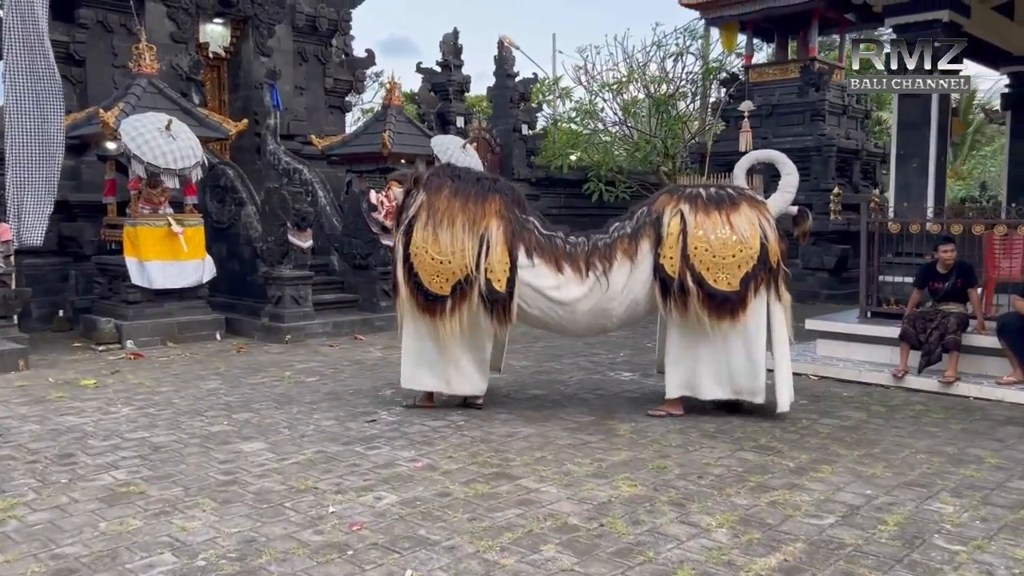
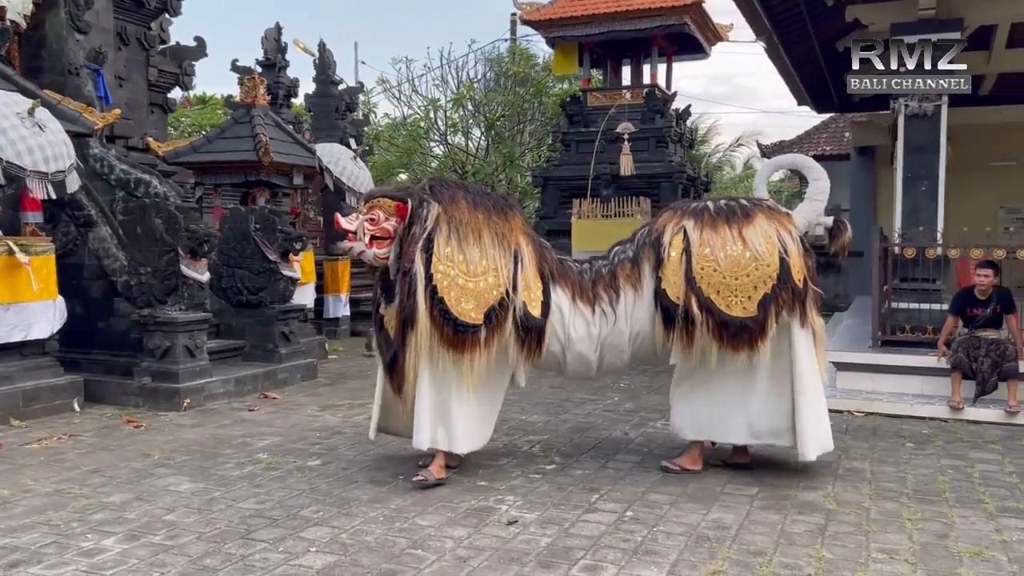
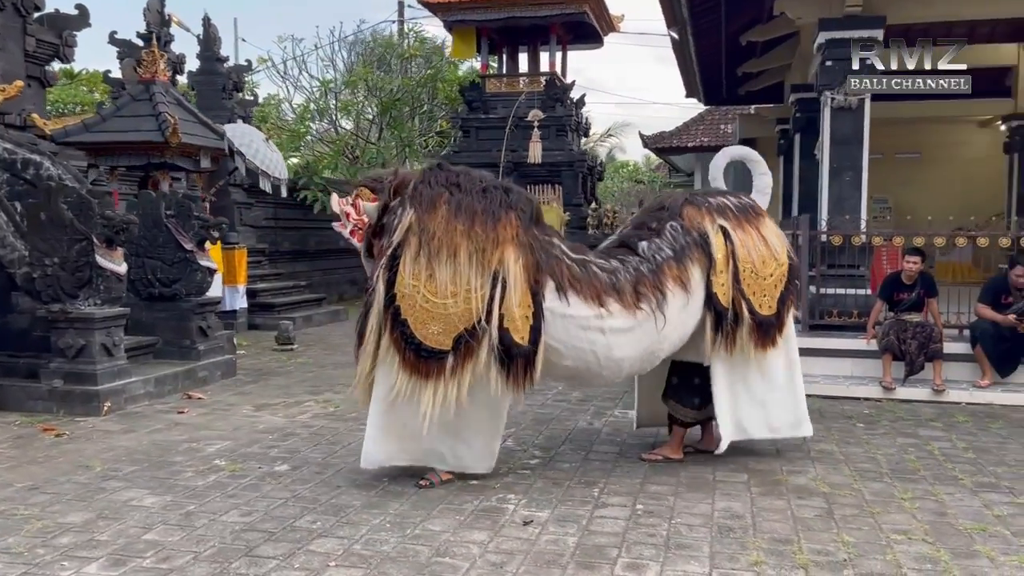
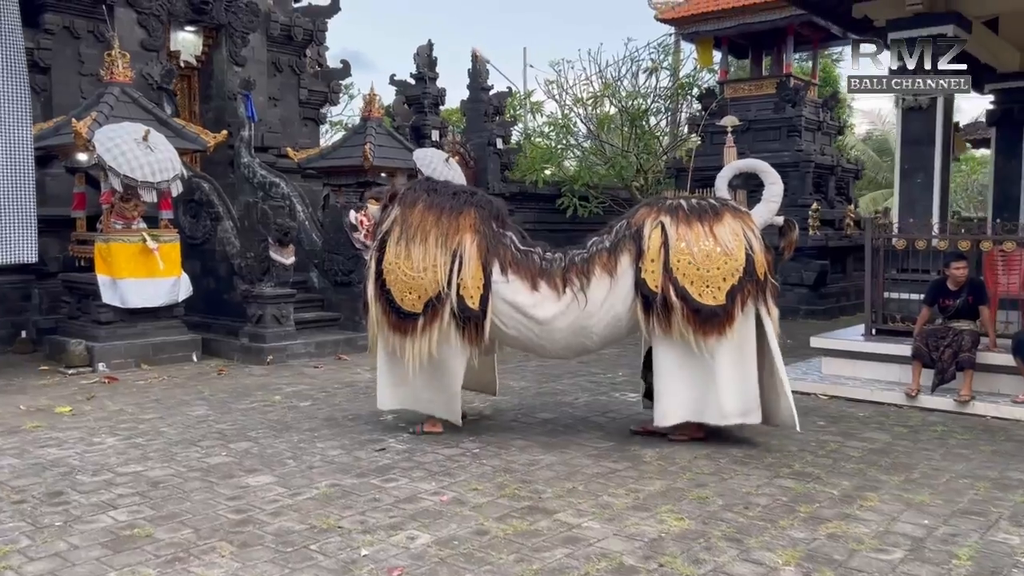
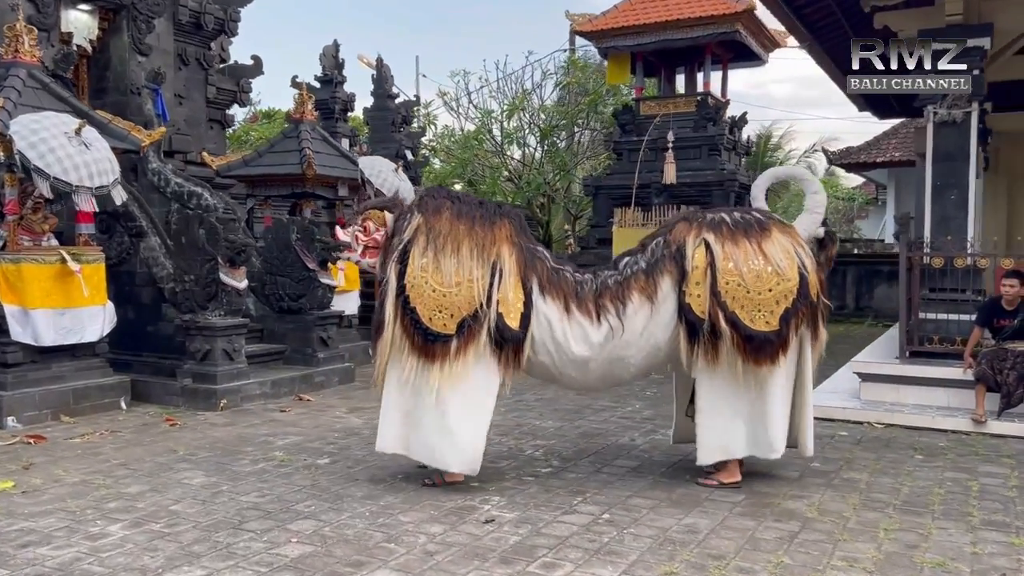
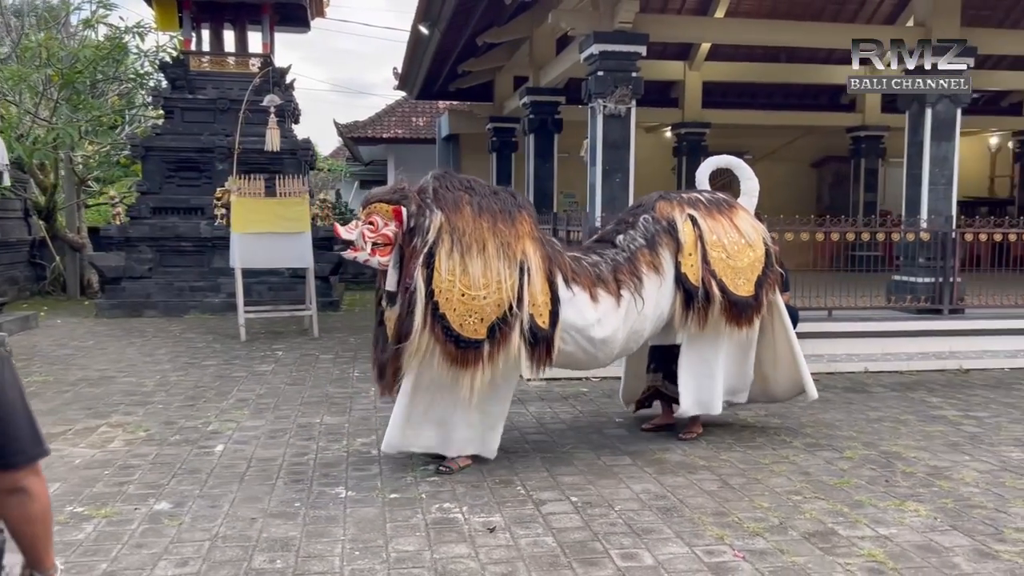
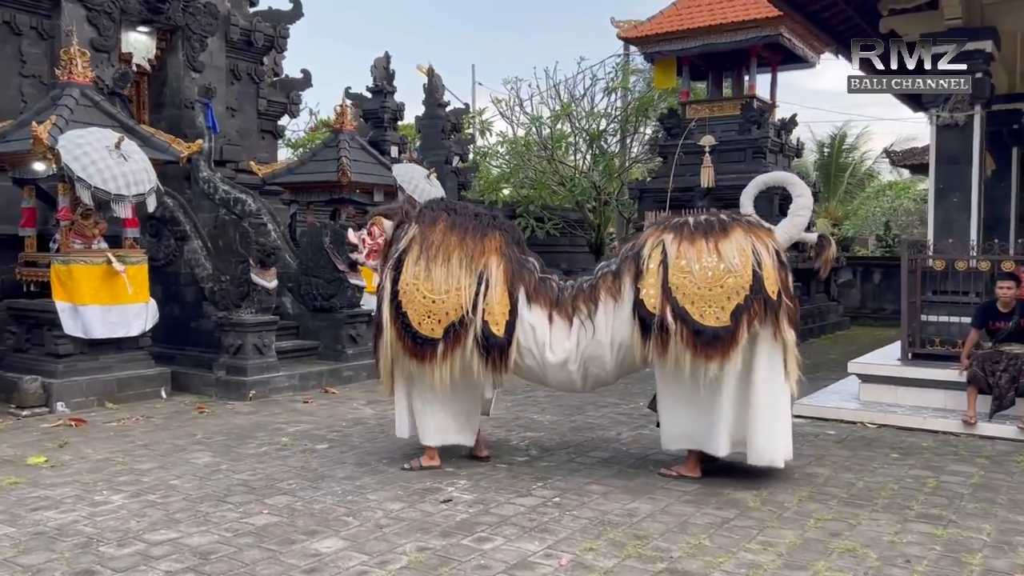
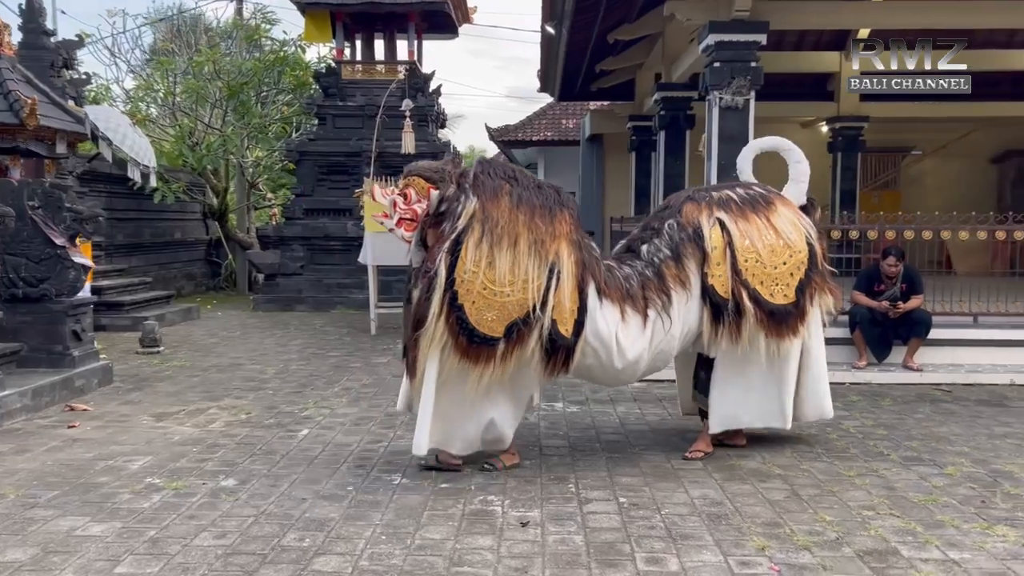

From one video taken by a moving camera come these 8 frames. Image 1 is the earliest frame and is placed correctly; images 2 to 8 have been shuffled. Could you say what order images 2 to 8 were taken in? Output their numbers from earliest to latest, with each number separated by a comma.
4, 7, 5, 2, 3, 8, 6
